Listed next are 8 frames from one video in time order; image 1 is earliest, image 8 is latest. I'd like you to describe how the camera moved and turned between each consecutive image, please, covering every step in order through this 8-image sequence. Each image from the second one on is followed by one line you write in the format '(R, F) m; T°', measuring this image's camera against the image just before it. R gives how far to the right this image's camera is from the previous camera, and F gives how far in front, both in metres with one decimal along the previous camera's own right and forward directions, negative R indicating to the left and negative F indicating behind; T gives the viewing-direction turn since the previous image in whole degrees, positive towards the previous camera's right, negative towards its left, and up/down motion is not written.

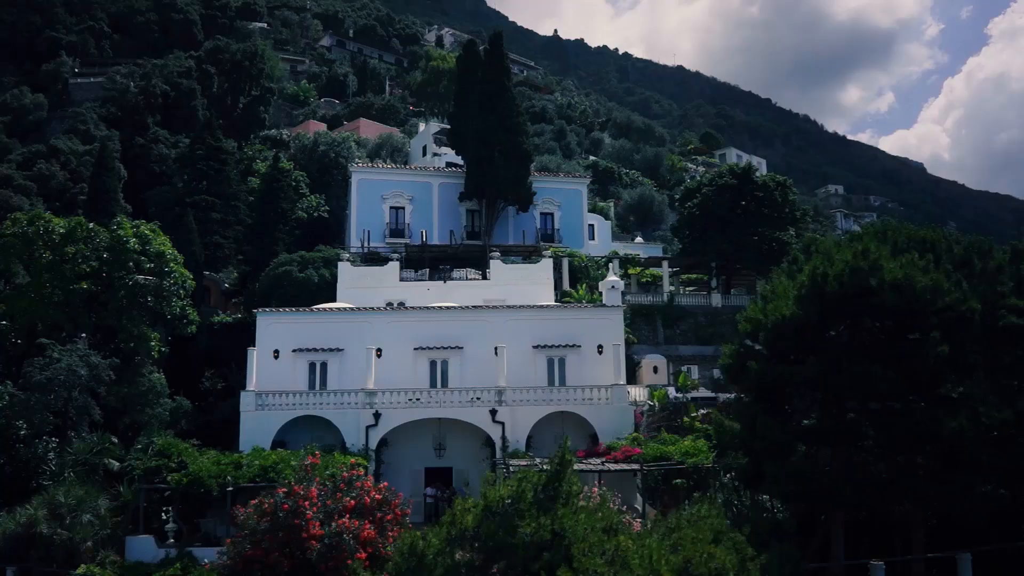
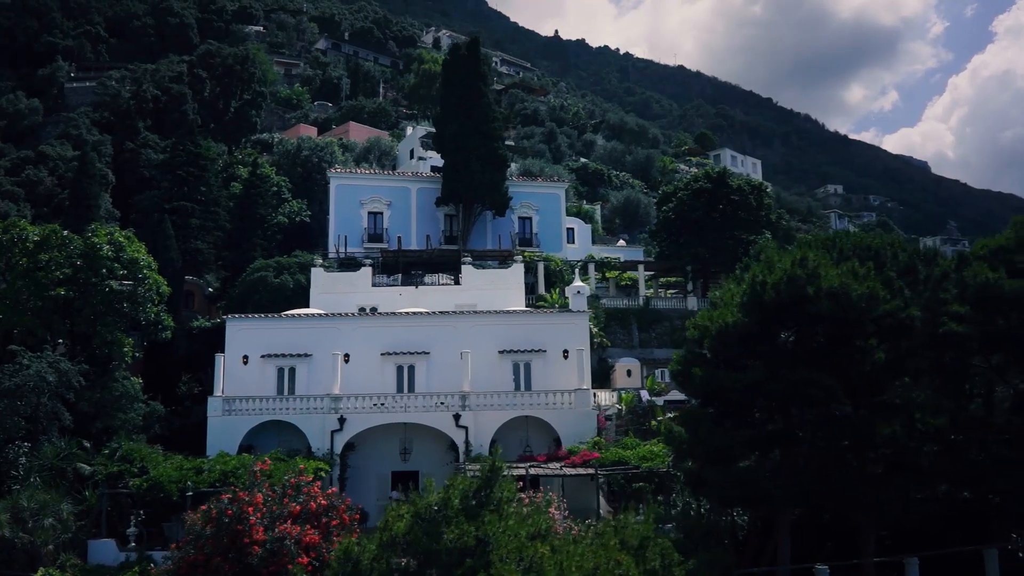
(+1.5, -0.4) m; -1°
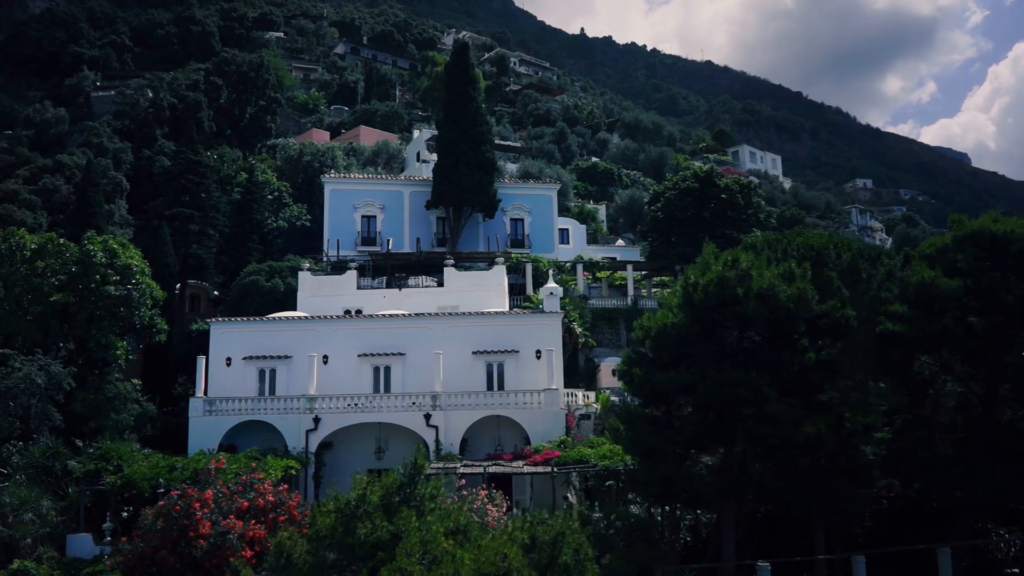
(+2.4, -0.7) m; -3°
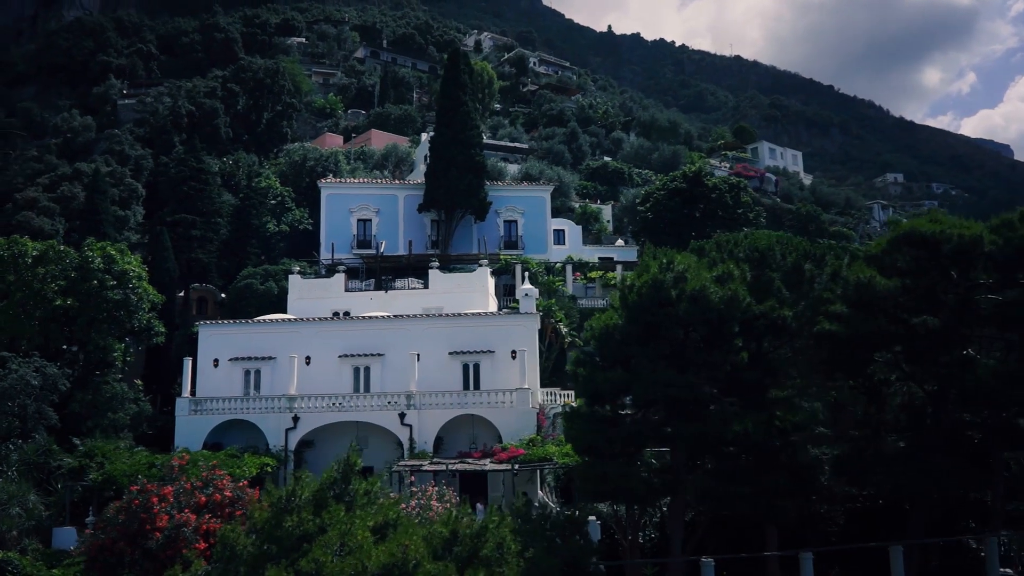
(+2.4, -0.8) m; -3°
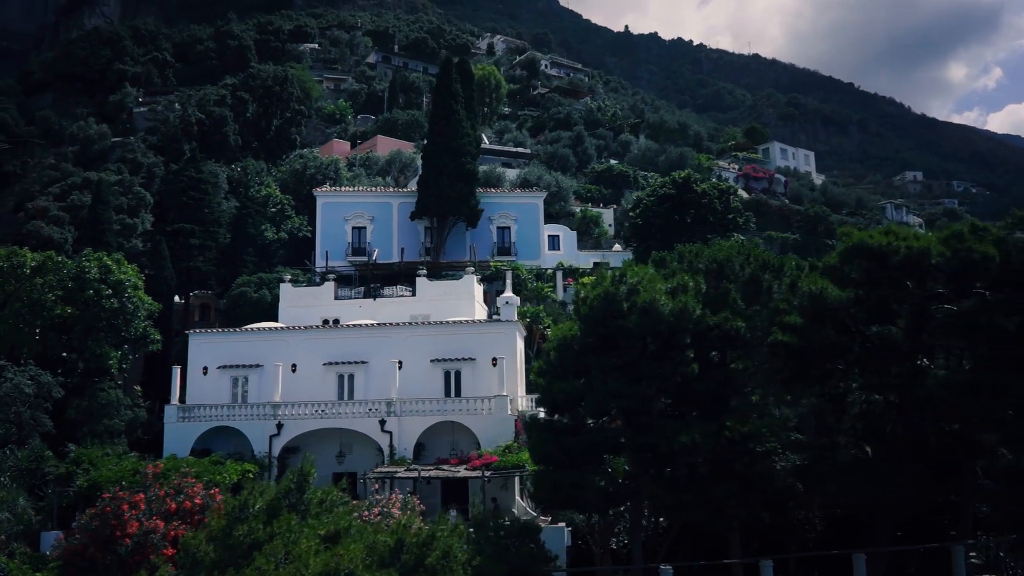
(+1.7, -0.5) m; -2°
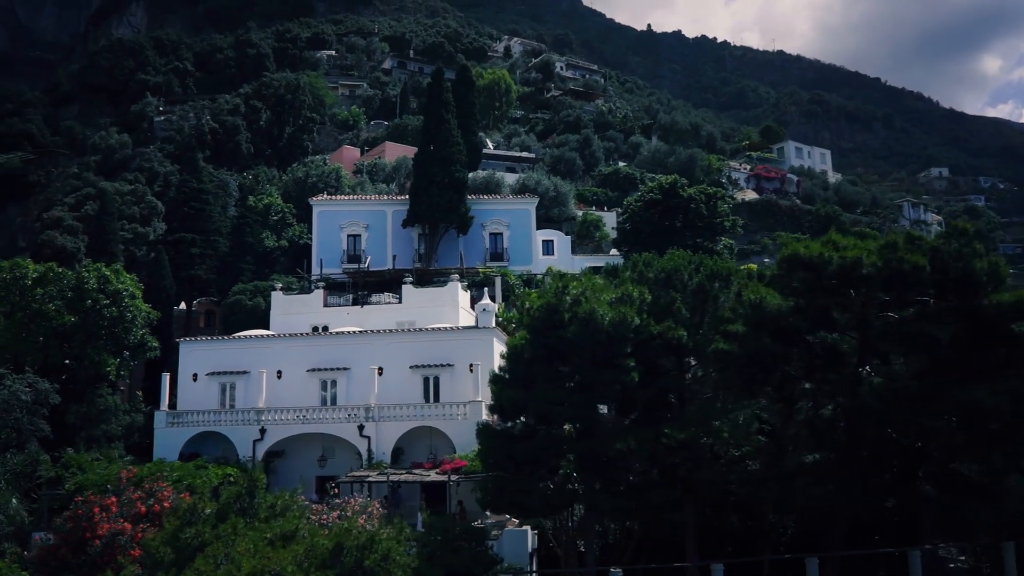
(+2.2, -0.8) m; -2°
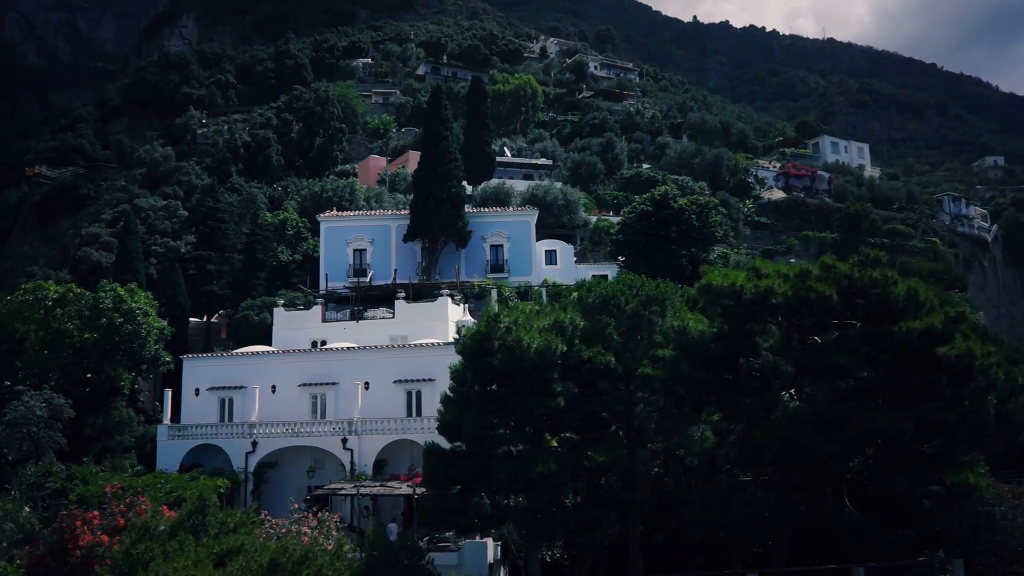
(+3.5, -1.2) m; -4°
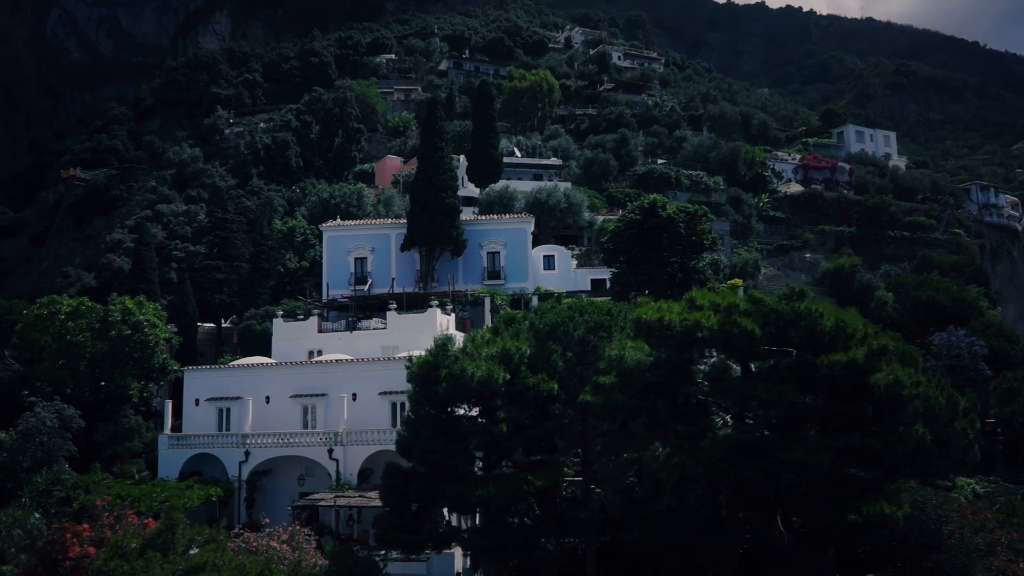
(+2.8, -1.1) m; -3°
